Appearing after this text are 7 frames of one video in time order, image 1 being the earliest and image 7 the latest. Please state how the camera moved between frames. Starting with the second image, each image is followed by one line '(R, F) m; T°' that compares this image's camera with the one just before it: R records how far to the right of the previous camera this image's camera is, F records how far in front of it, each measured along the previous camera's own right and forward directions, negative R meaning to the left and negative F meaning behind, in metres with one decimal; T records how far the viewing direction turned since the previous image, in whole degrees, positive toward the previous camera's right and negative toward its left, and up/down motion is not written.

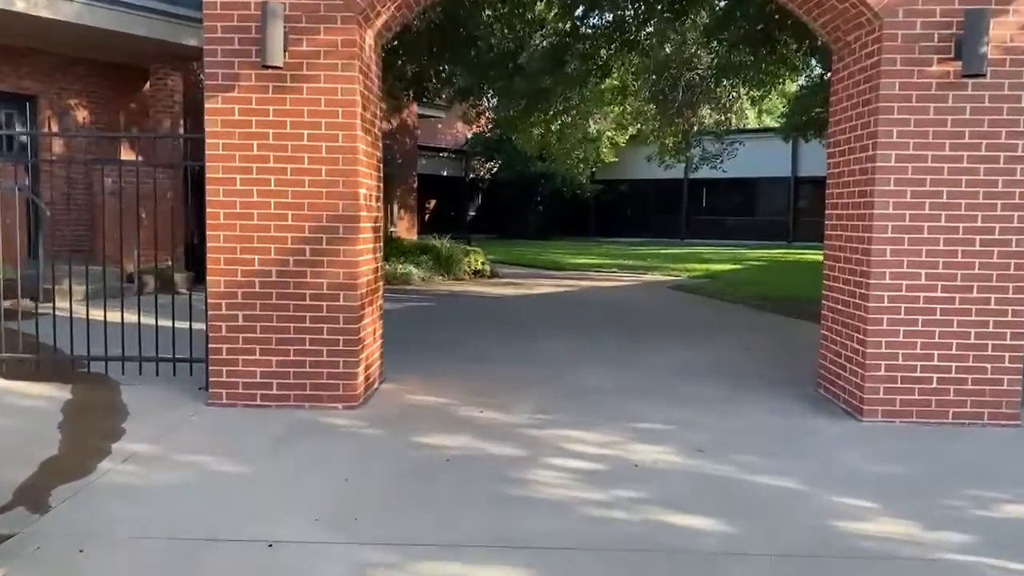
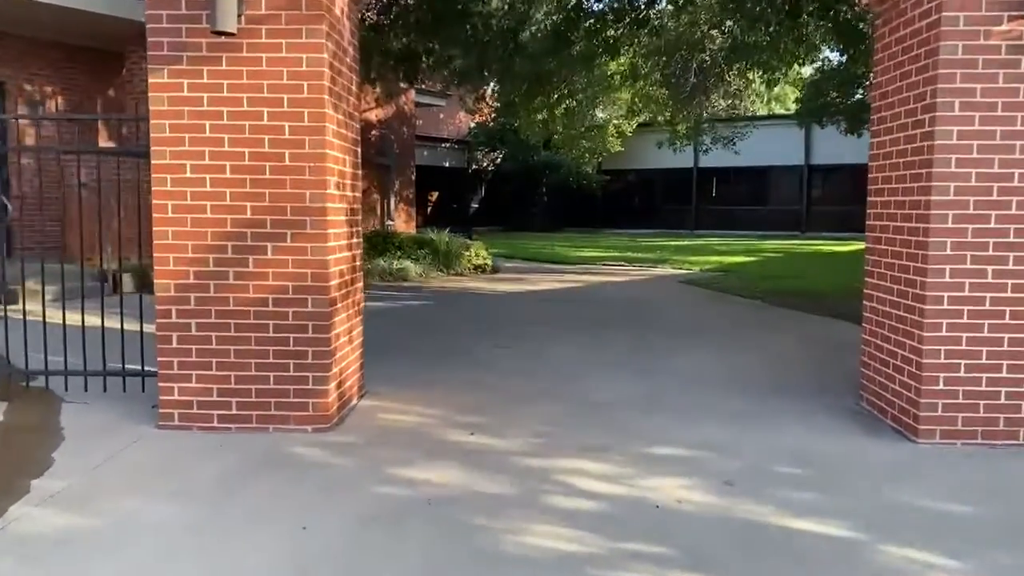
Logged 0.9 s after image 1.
(+0.1, +0.8) m; 0°
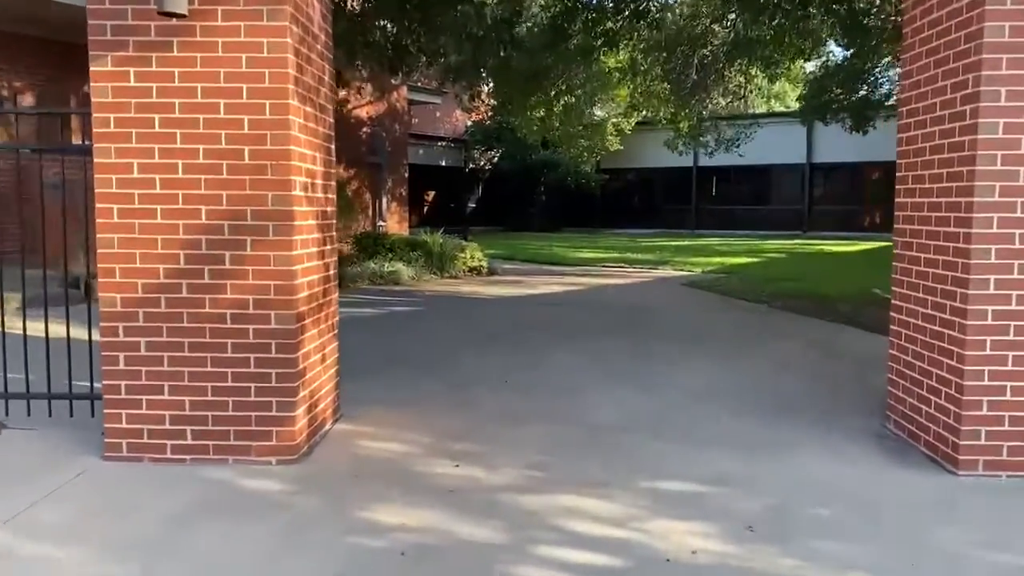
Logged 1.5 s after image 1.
(+0.1, +0.6) m; 0°
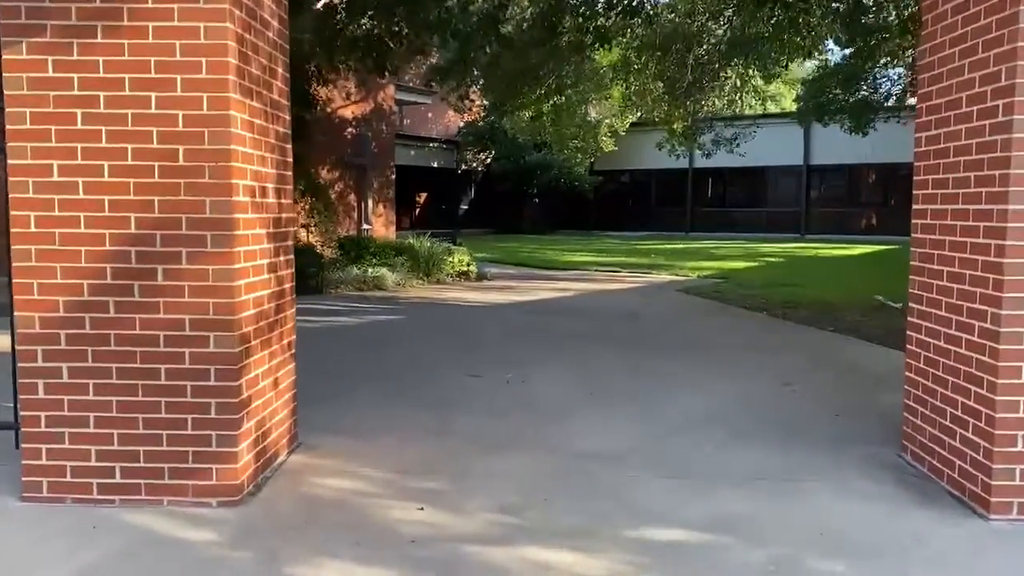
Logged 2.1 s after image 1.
(+0.1, +0.5) m; 0°
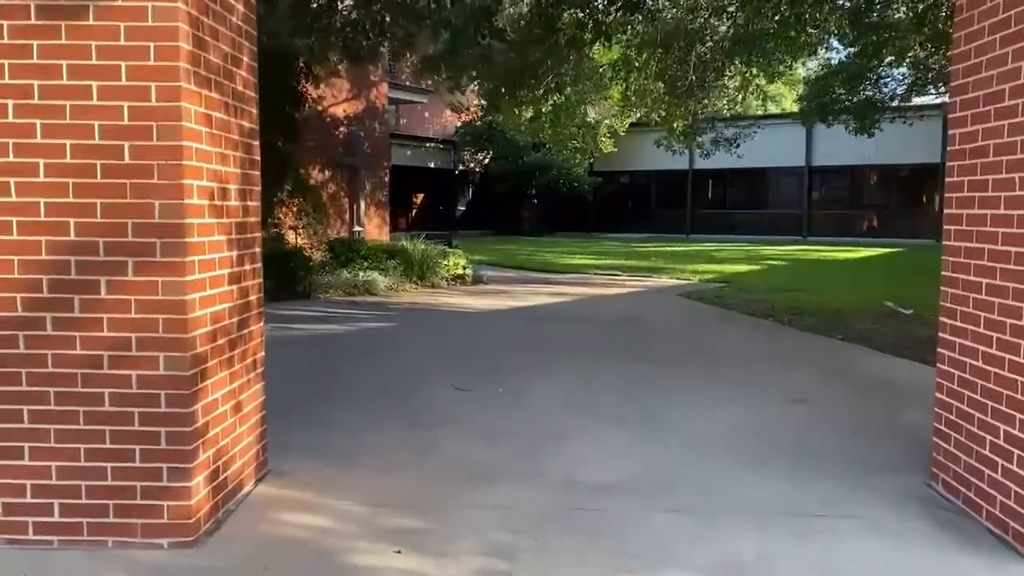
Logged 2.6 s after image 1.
(0.0, +0.5) m; 0°
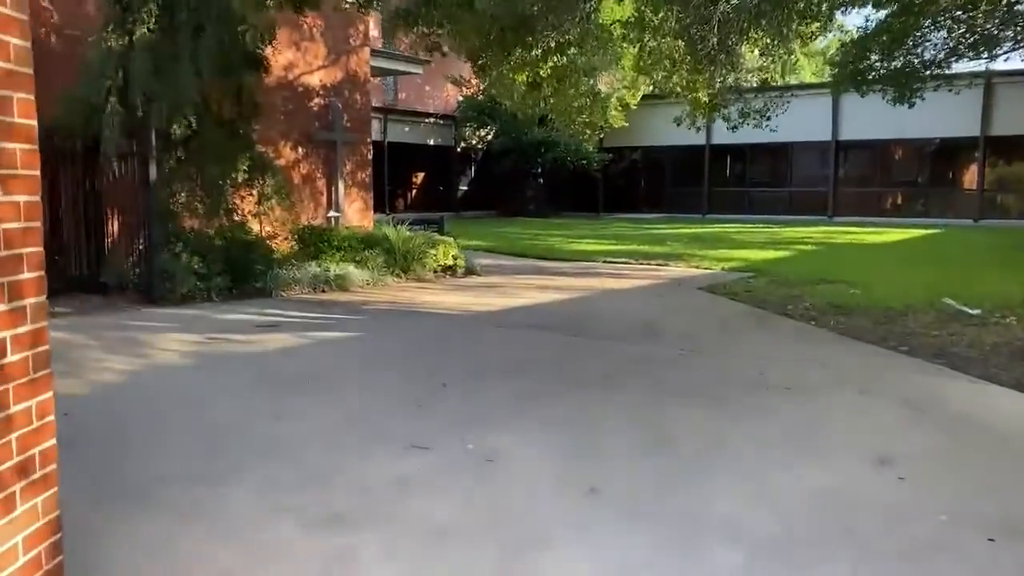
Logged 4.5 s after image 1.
(+0.2, +1.8) m; -1°
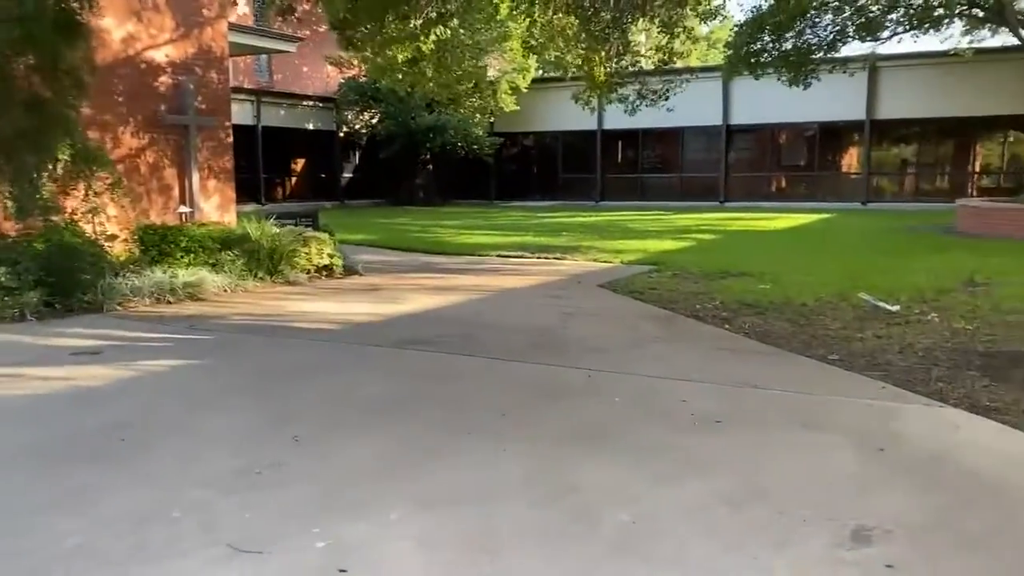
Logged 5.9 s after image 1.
(+0.1, +1.2) m; +7°
